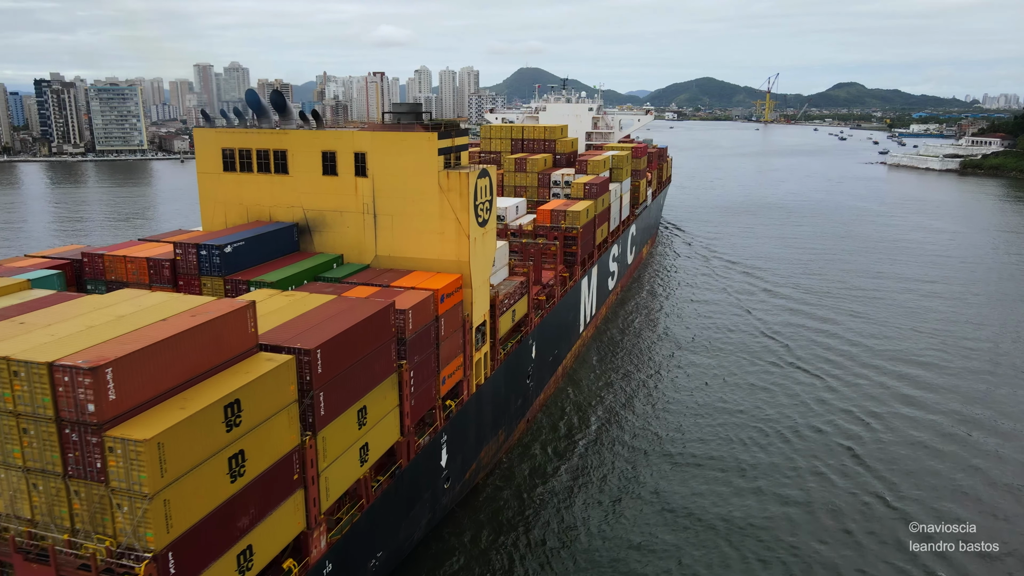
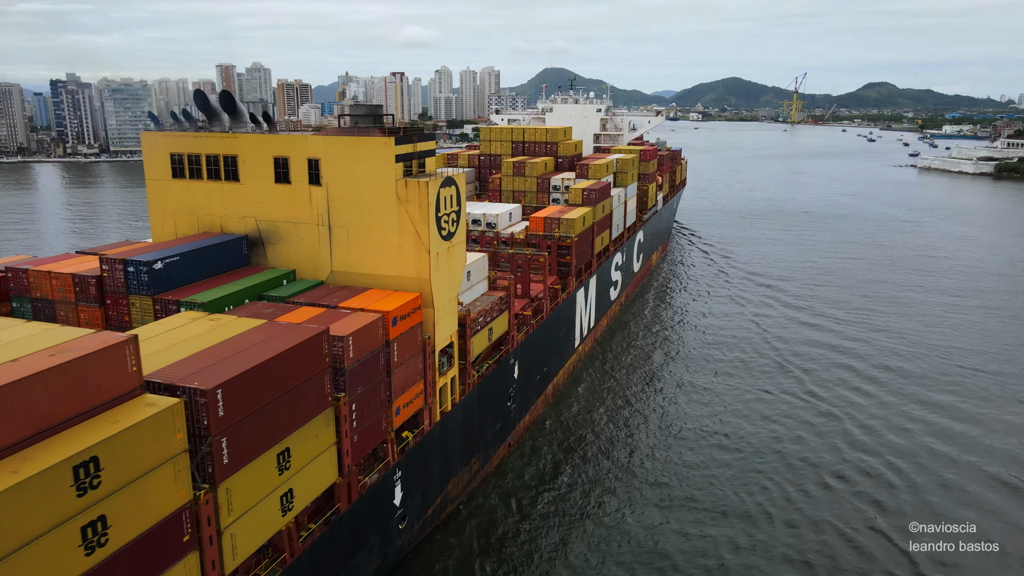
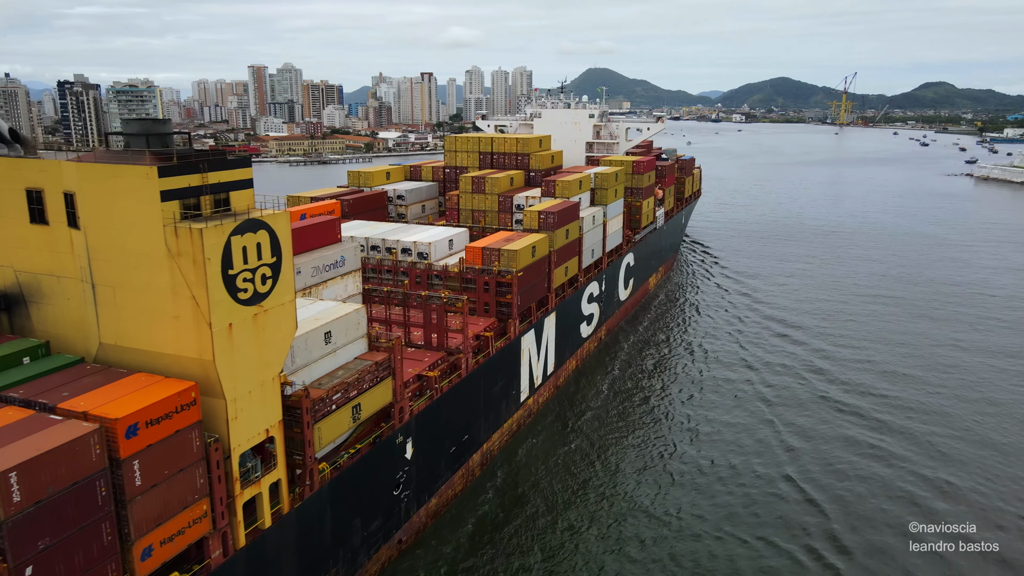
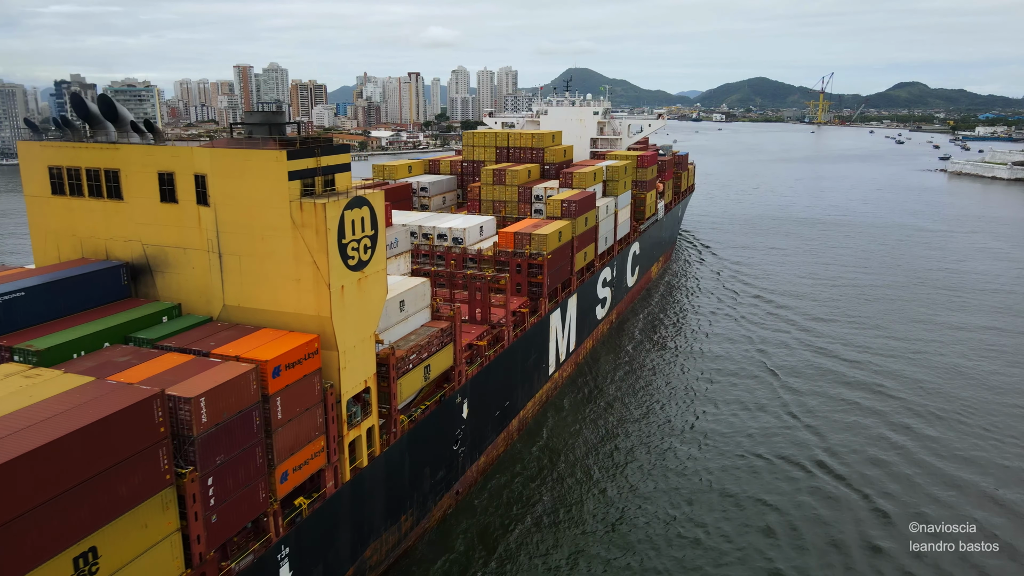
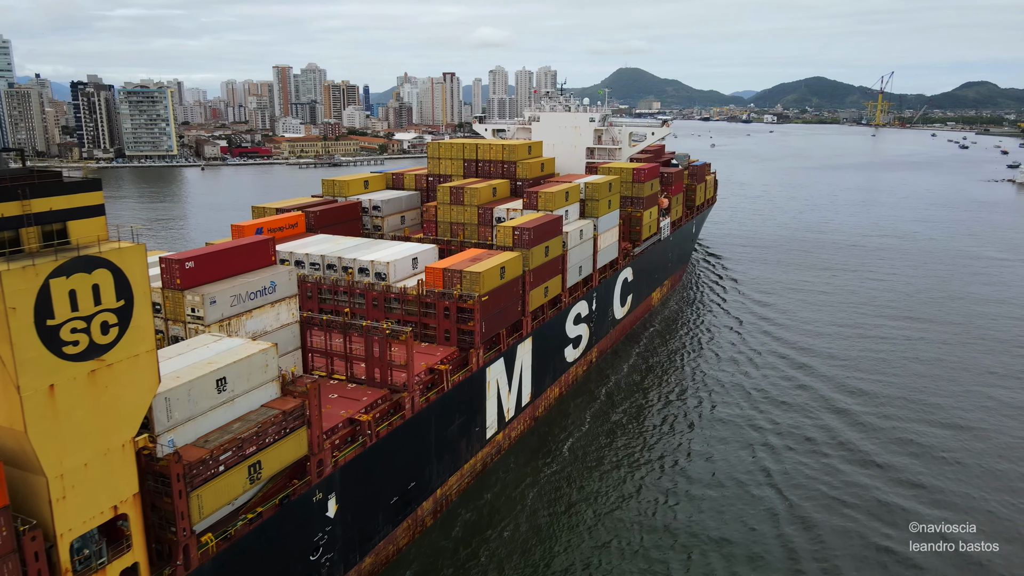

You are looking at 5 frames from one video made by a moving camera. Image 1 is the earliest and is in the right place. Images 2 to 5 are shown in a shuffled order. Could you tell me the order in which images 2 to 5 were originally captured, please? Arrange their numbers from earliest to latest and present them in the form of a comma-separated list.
2, 4, 3, 5
